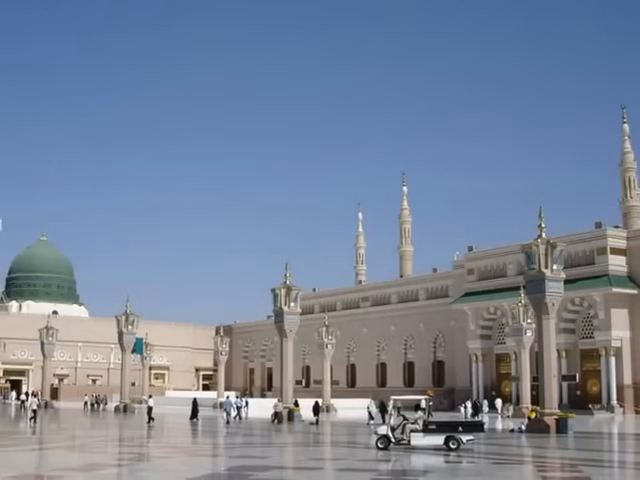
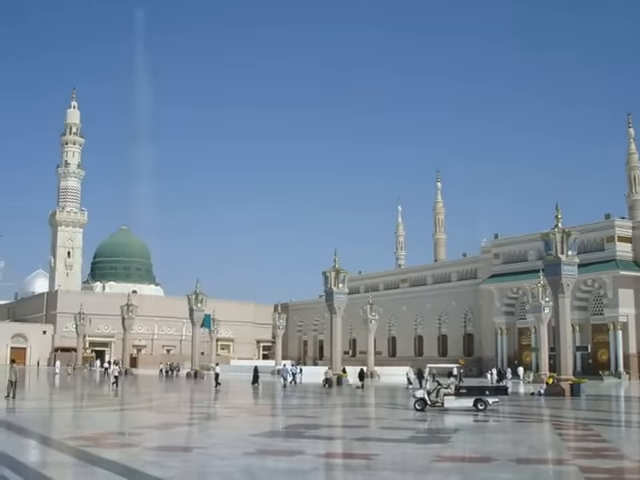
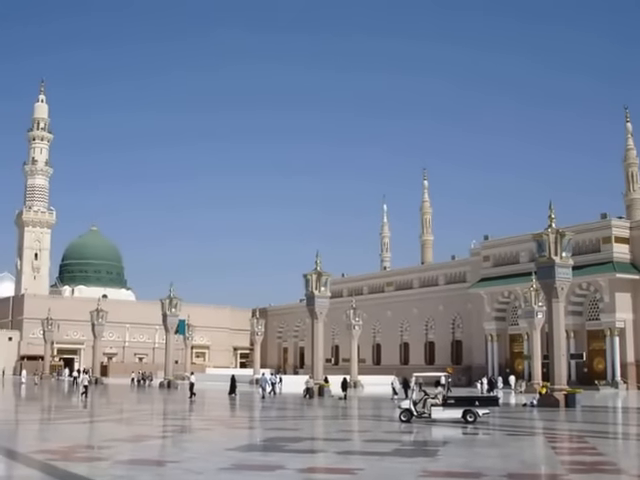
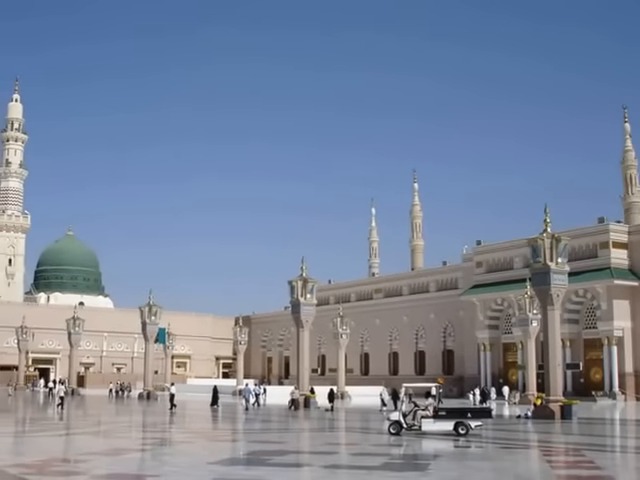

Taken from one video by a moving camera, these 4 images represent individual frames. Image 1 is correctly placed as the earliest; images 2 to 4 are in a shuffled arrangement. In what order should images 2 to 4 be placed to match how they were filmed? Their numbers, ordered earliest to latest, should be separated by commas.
4, 3, 2
